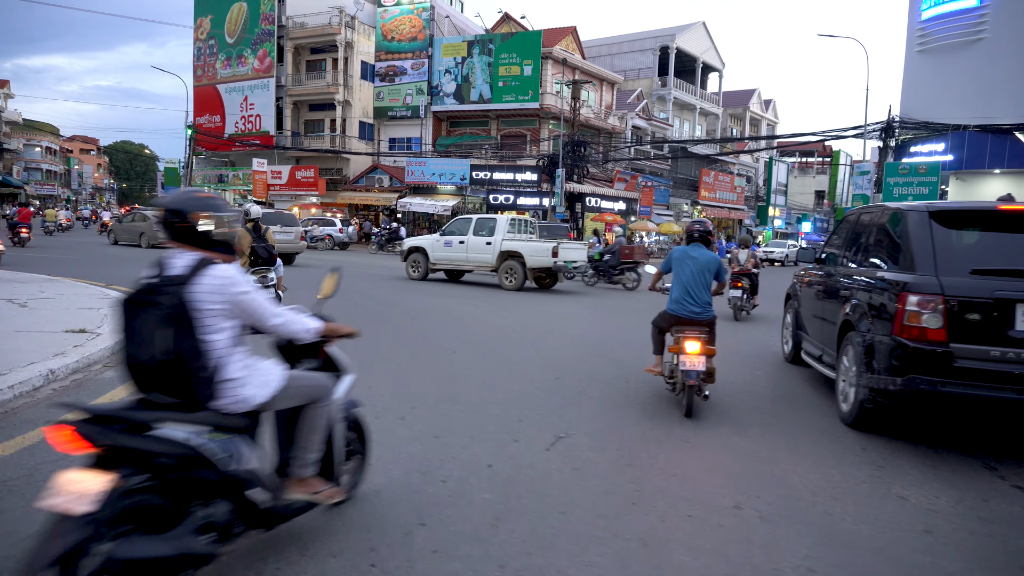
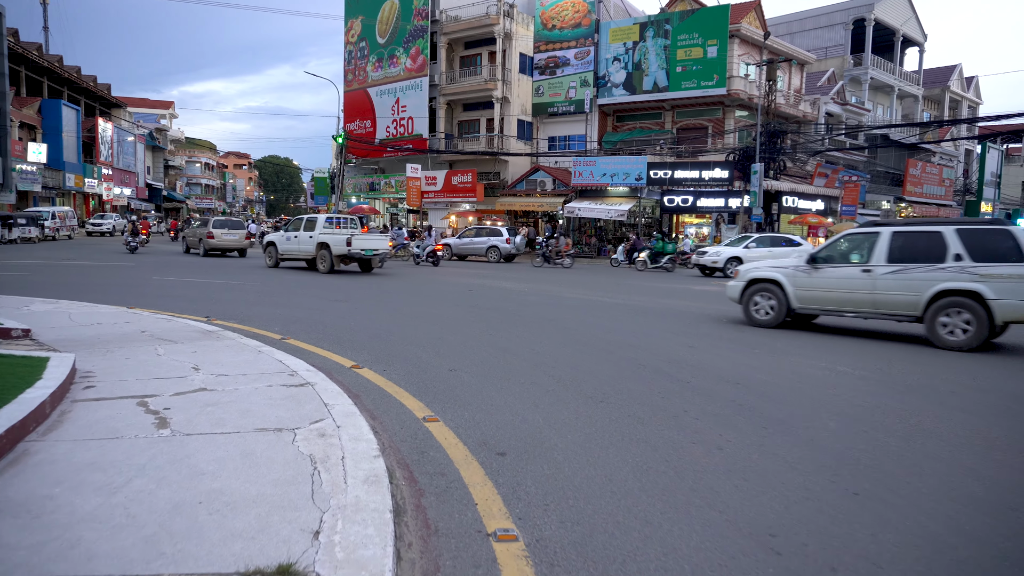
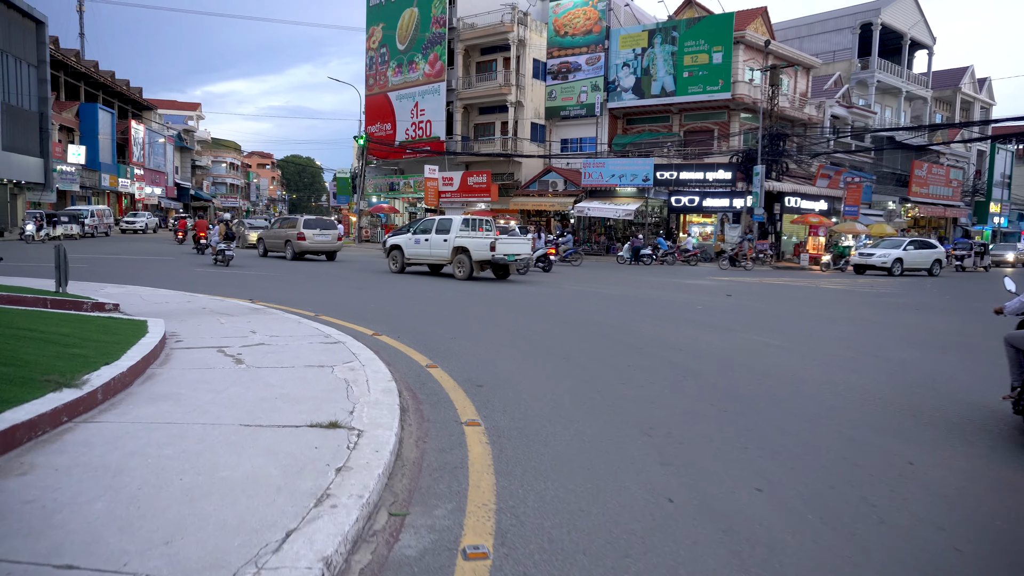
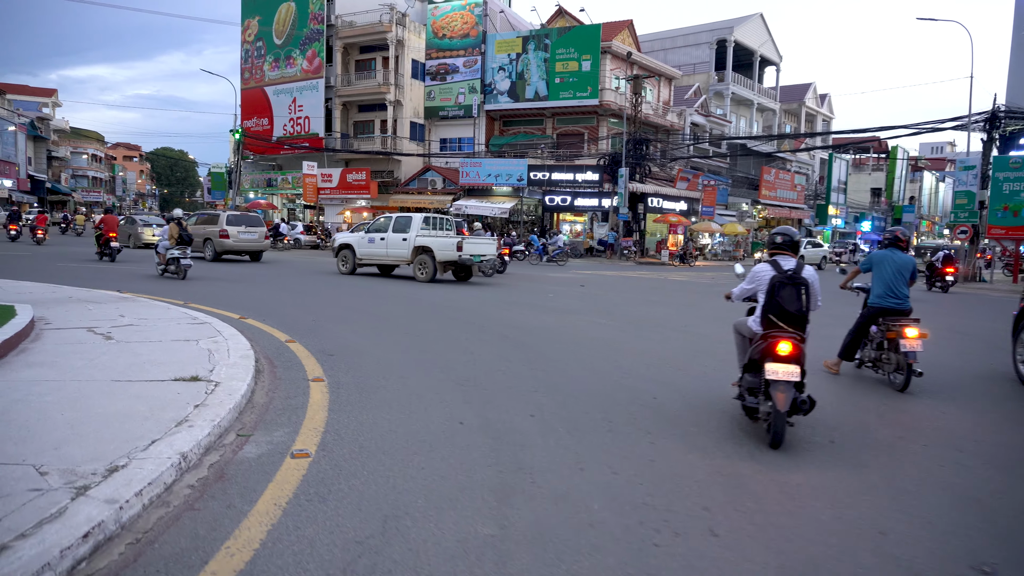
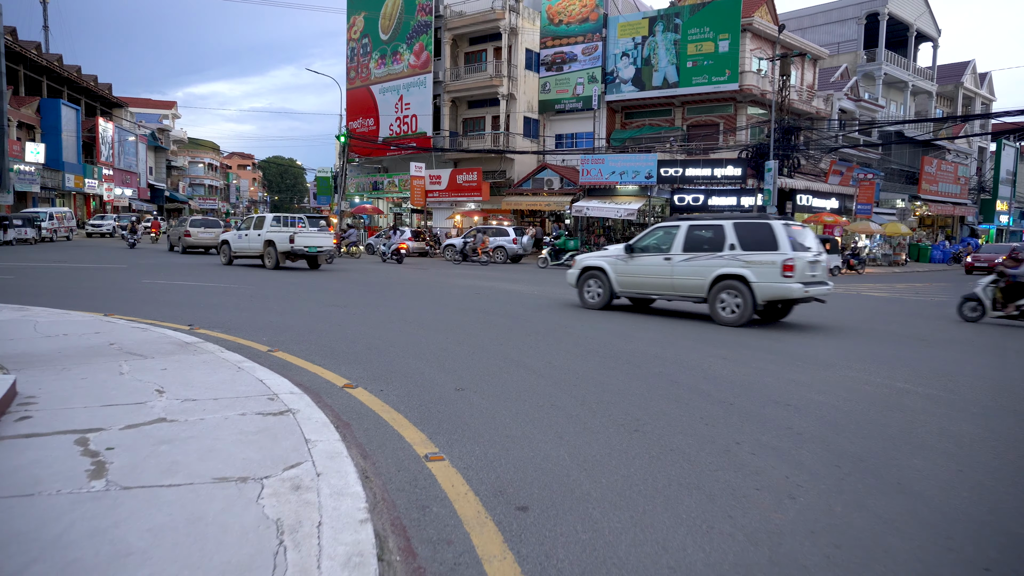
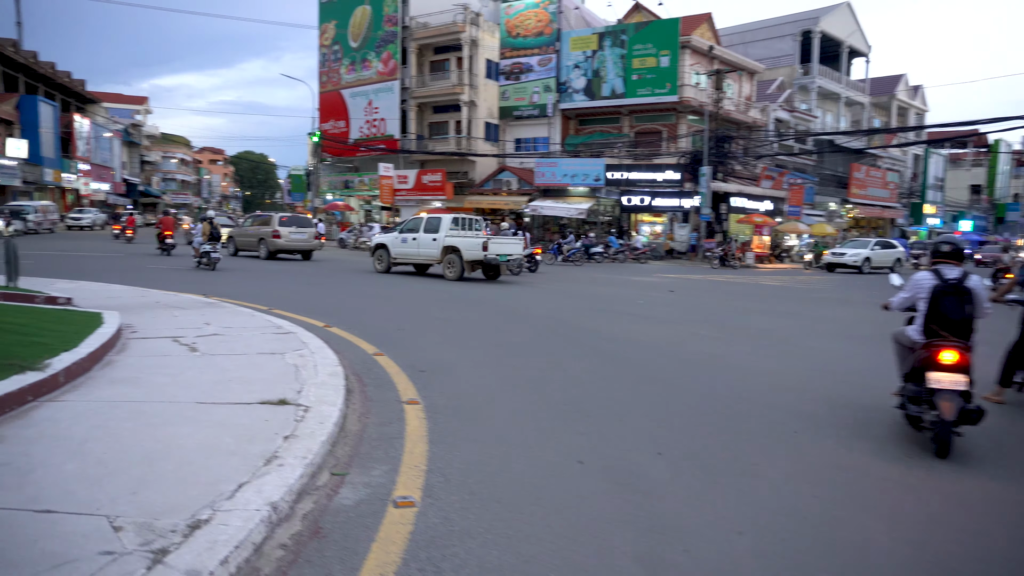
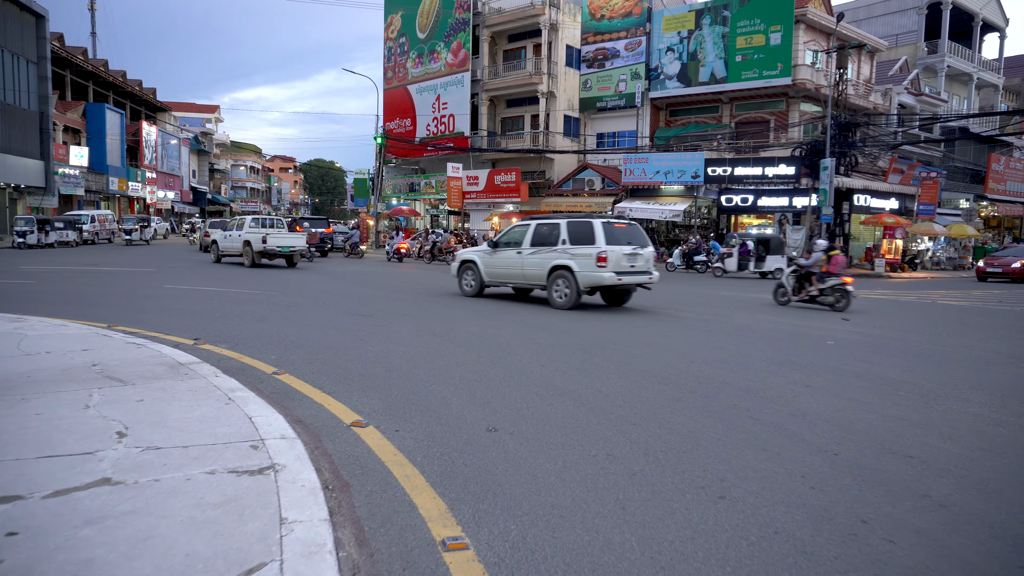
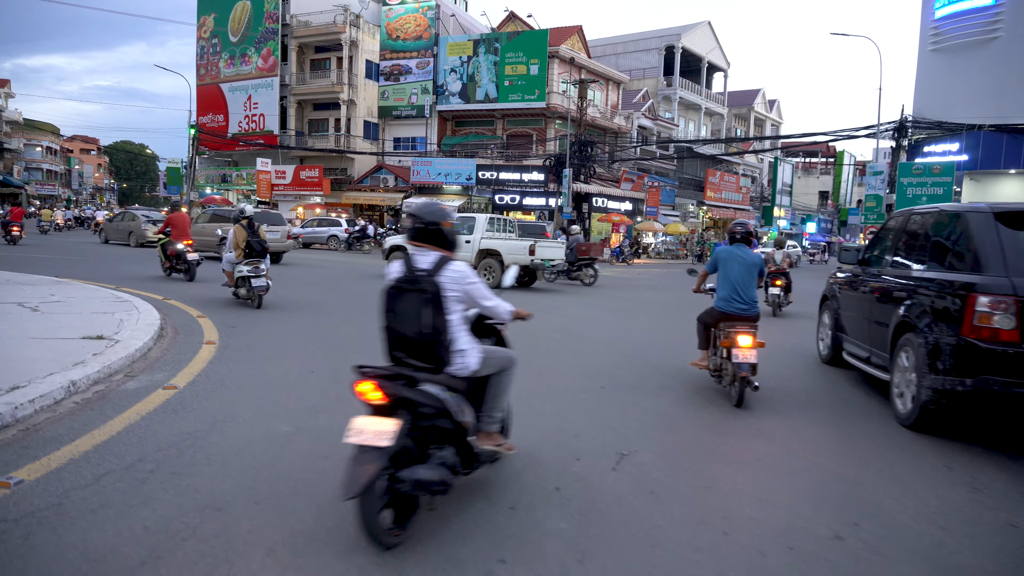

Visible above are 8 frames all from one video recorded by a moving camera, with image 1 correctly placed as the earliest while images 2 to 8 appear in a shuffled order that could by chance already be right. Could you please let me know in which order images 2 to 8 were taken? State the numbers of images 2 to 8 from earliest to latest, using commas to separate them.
8, 4, 6, 3, 2, 5, 7
